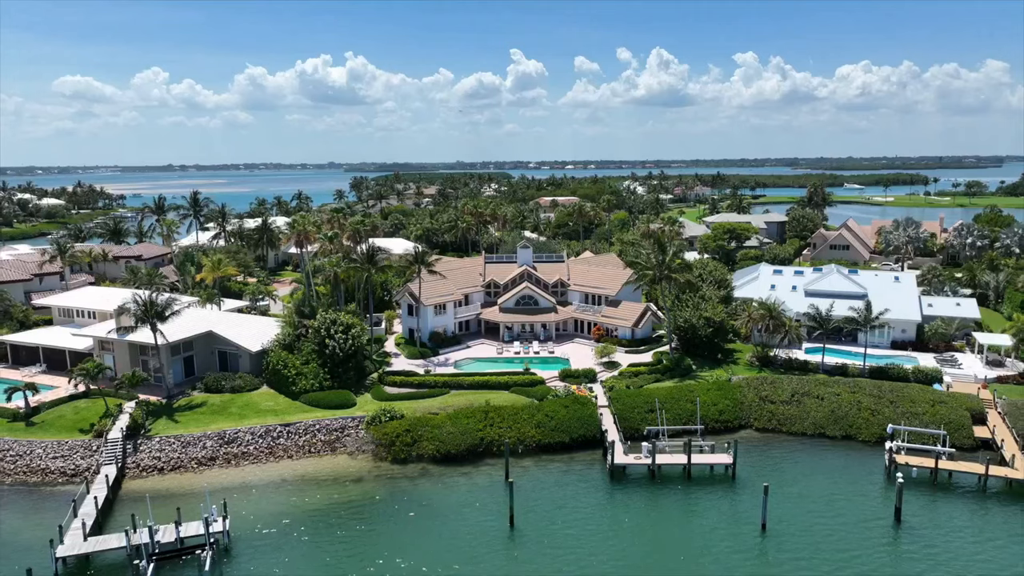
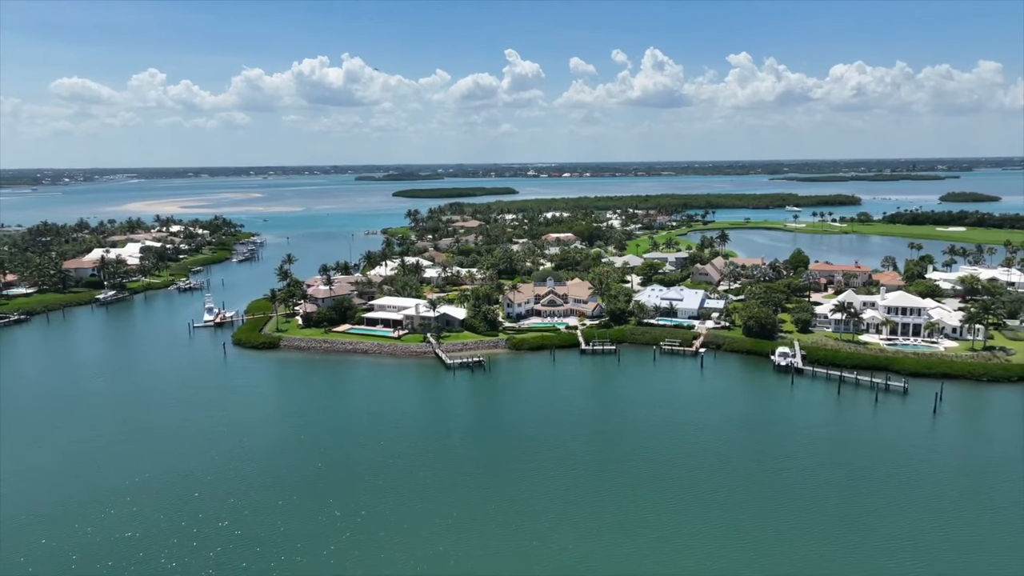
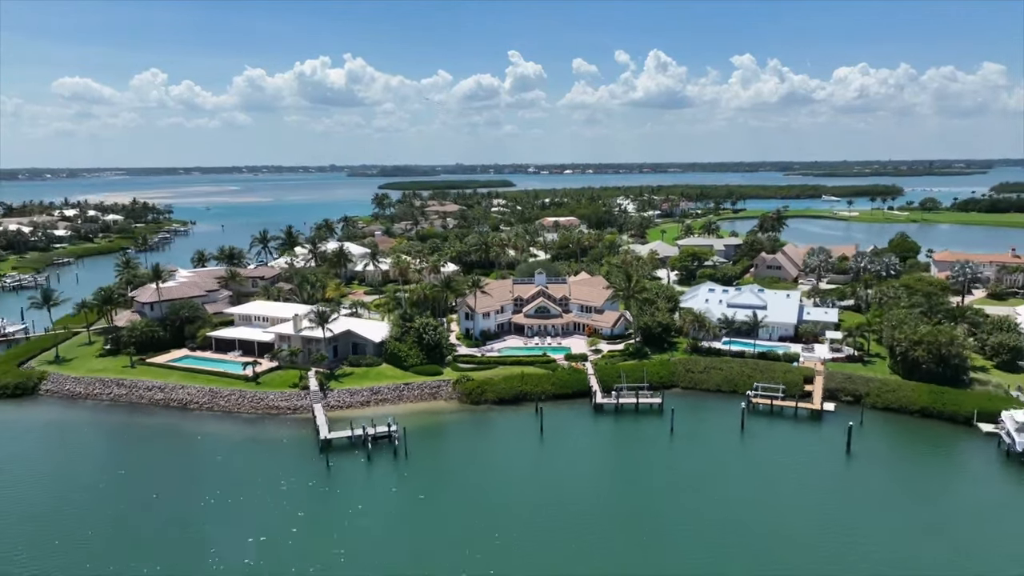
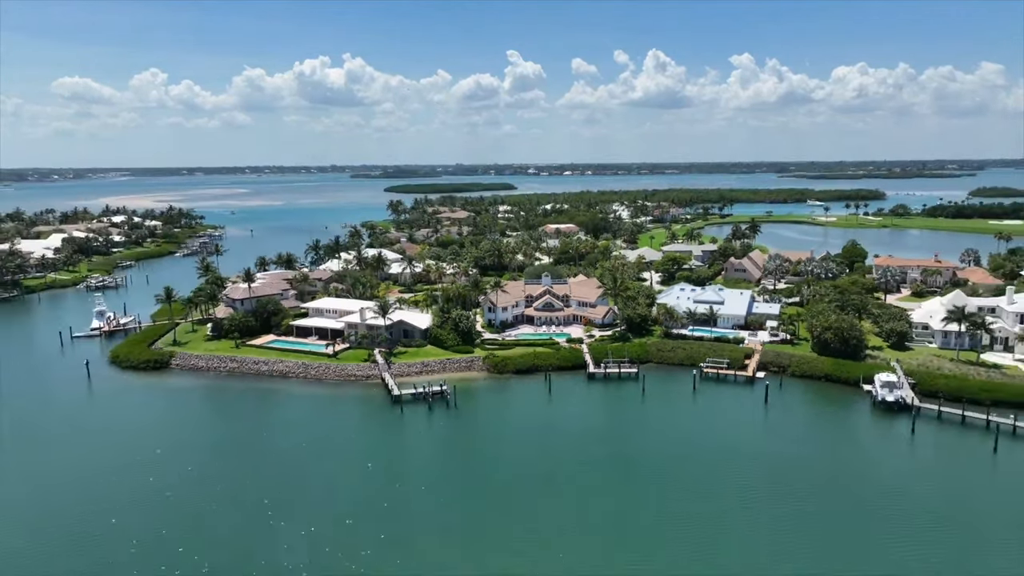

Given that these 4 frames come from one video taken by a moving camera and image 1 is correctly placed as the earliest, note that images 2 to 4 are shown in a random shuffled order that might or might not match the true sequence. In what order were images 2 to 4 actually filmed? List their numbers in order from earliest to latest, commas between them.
3, 4, 2
